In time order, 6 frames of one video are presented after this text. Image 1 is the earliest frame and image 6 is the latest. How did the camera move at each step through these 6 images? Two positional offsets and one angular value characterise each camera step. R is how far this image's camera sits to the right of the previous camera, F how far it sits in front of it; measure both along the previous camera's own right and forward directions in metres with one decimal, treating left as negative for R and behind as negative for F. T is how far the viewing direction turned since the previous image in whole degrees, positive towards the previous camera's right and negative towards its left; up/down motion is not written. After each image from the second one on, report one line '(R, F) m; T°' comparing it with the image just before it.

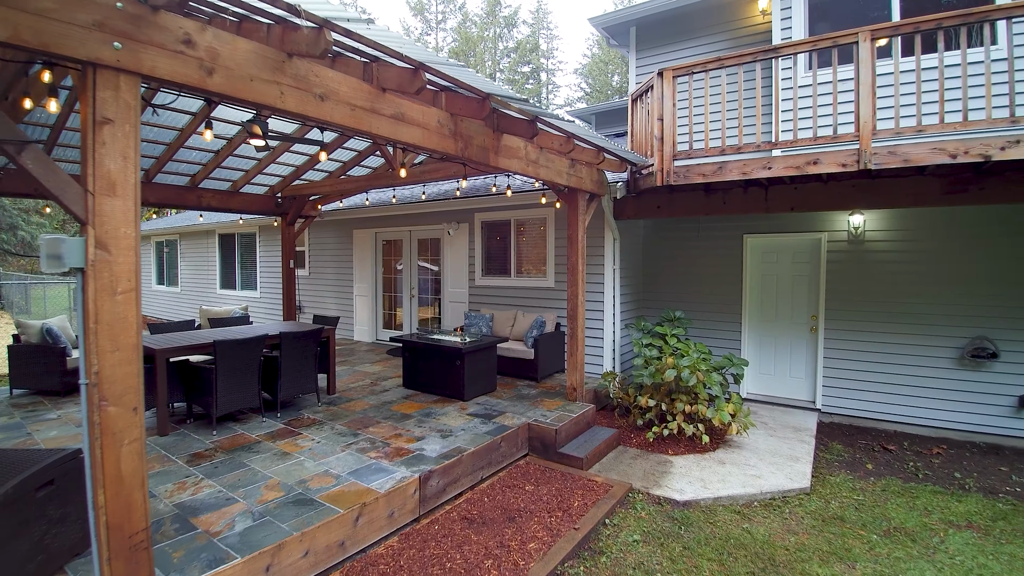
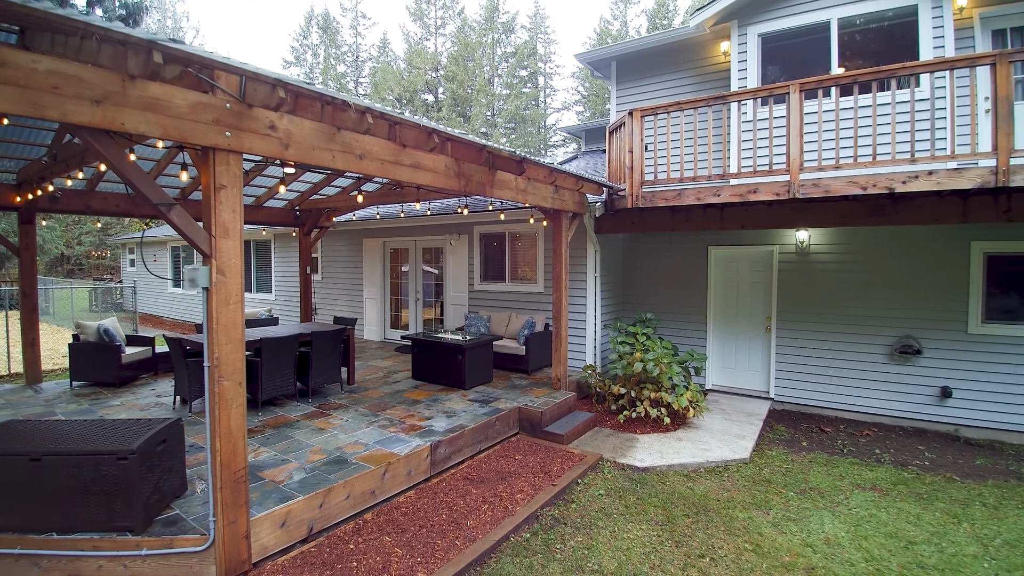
(+0.1, -0.7) m; 0°
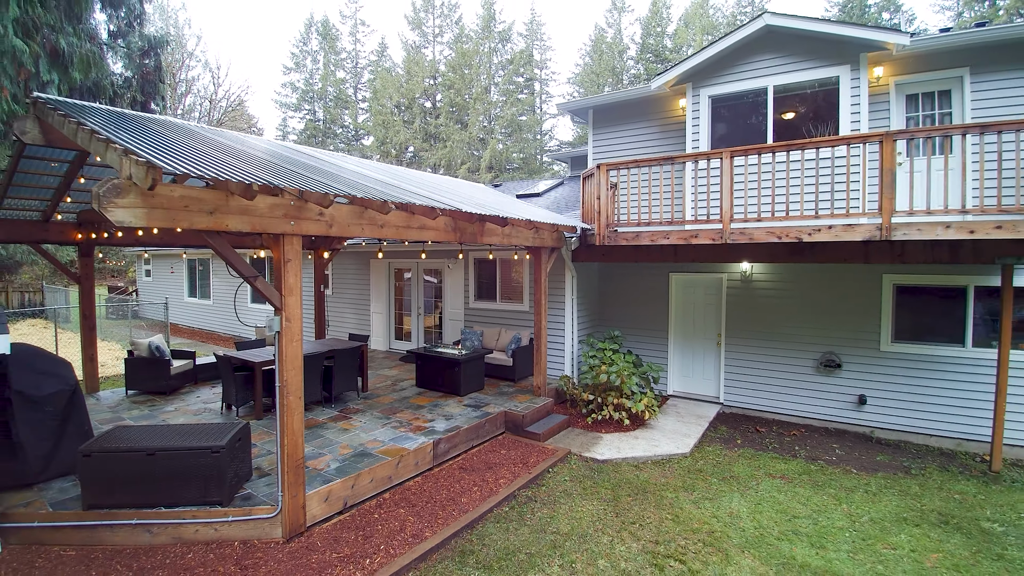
(+0.2, -1.0) m; 0°
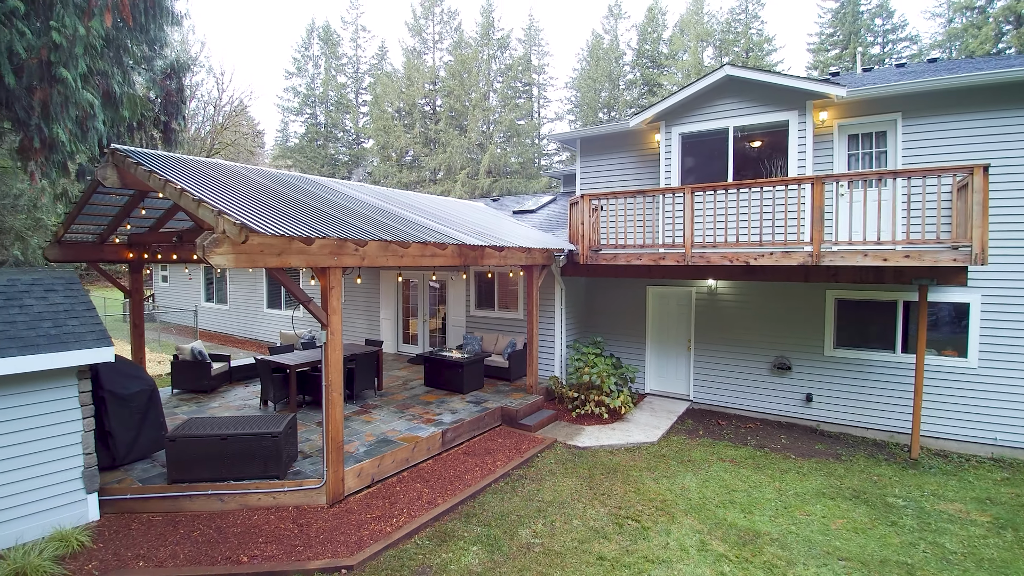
(0.0, -1.0) m; 0°
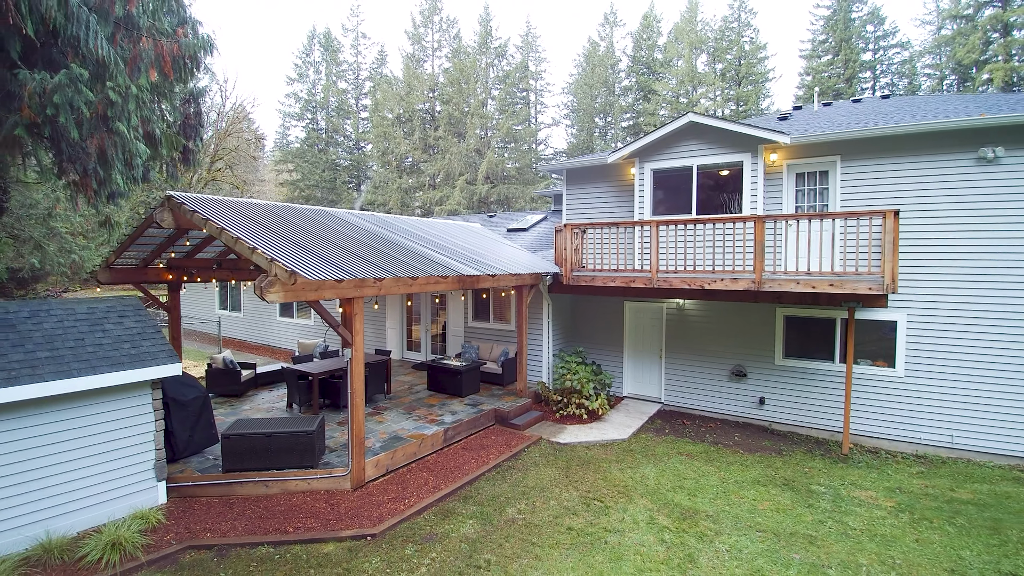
(+0.1, -1.1) m; 0°
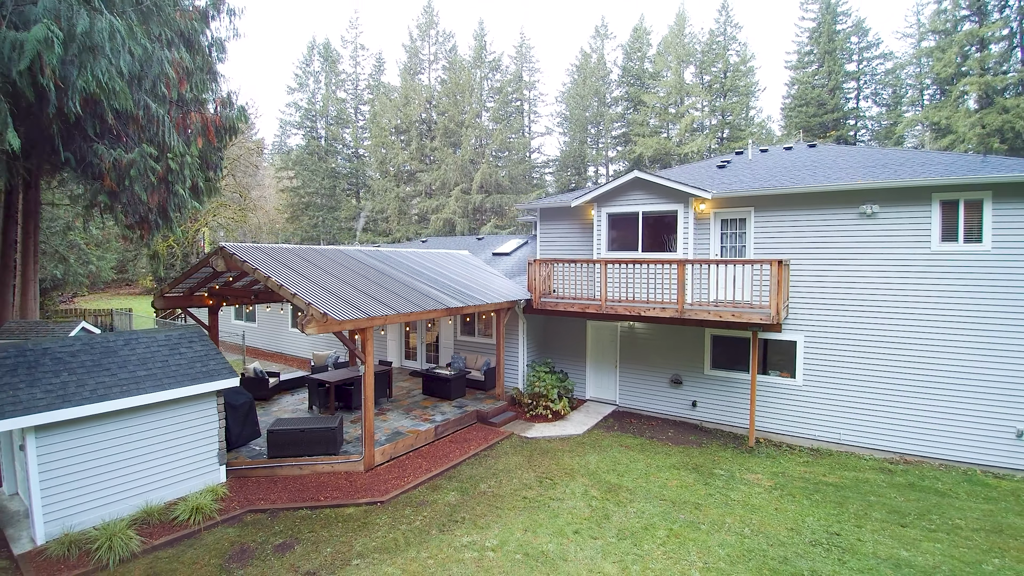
(+0.5, -1.9) m; +1°
